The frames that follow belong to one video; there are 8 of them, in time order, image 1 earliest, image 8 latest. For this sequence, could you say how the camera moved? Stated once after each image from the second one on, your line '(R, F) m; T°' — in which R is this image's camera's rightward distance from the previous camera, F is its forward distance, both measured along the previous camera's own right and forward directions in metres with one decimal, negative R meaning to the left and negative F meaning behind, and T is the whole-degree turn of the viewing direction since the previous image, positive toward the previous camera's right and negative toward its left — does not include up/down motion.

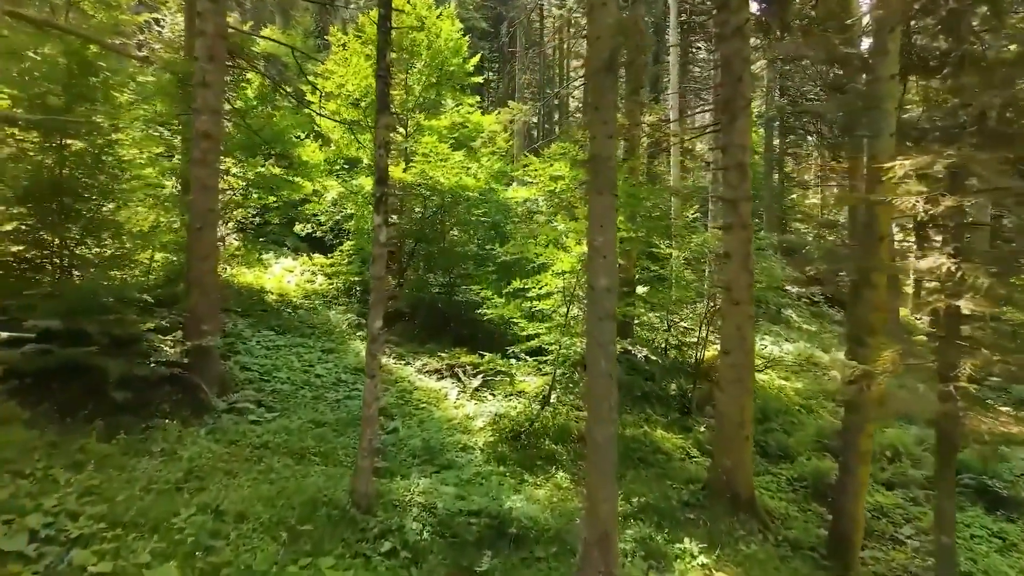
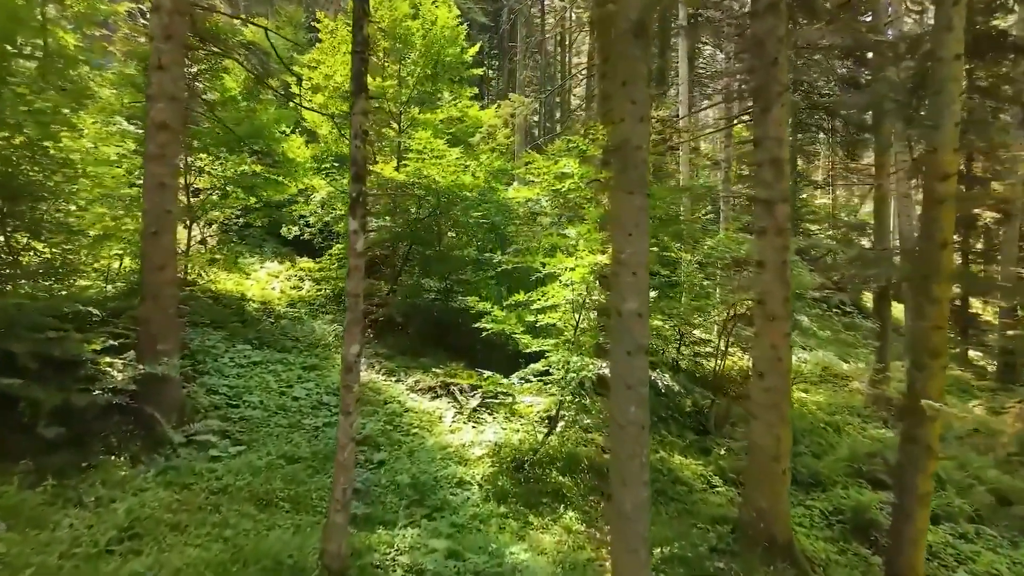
(0.0, +0.9) m; 0°
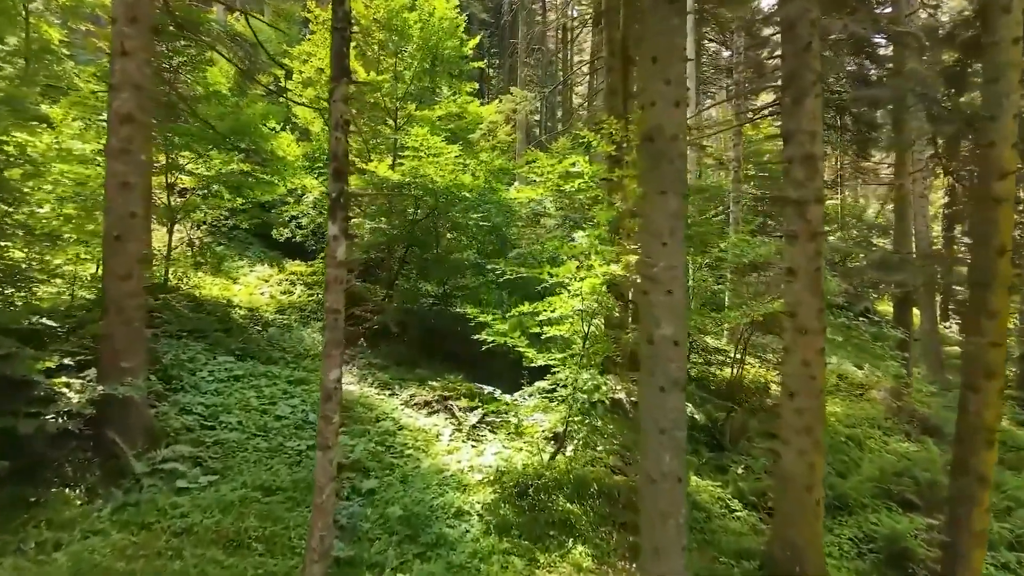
(0.0, +0.6) m; 0°
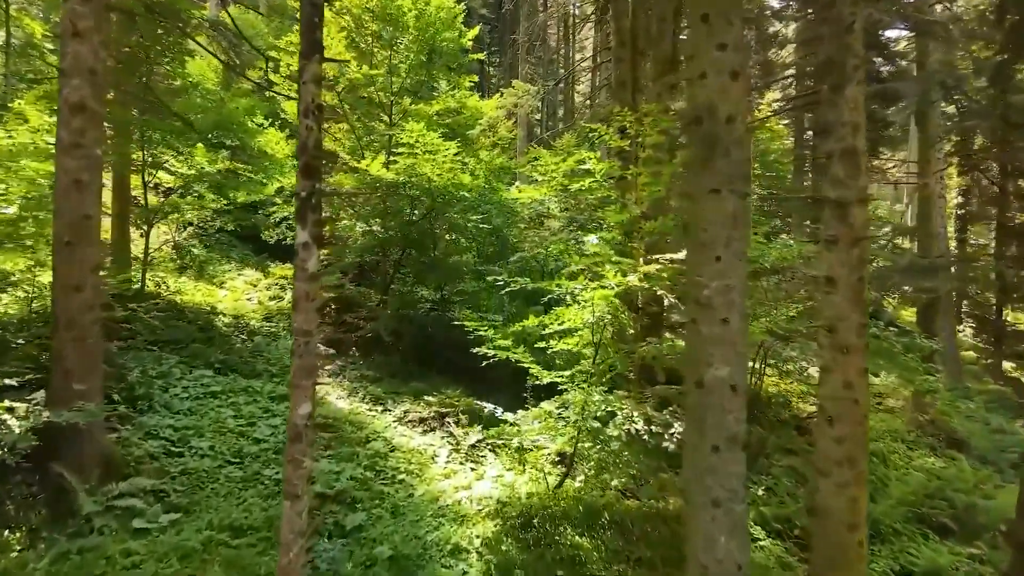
(0.0, +0.6) m; 0°
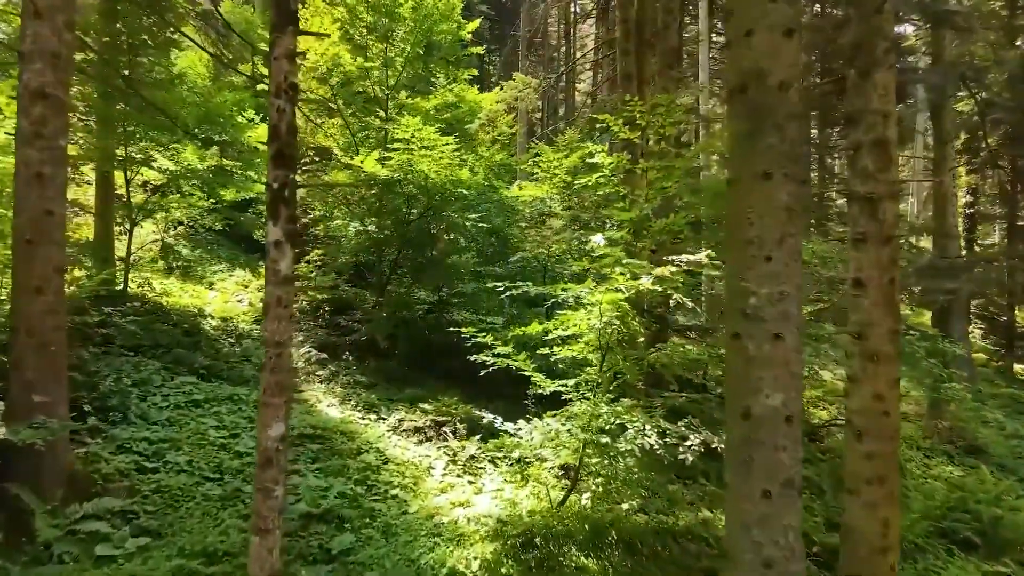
(0.0, +0.4) m; 0°
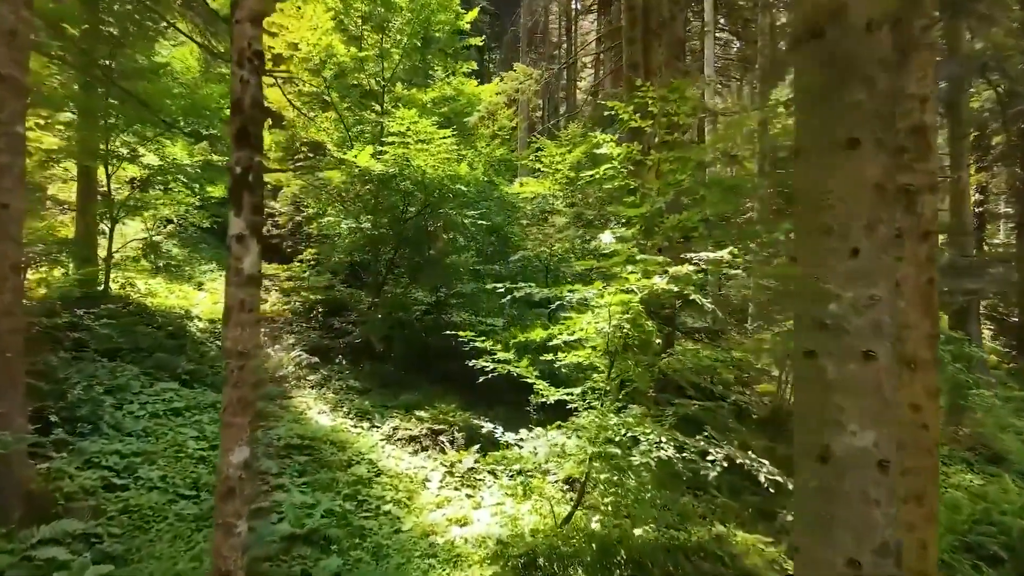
(0.0, +0.4) m; 0°
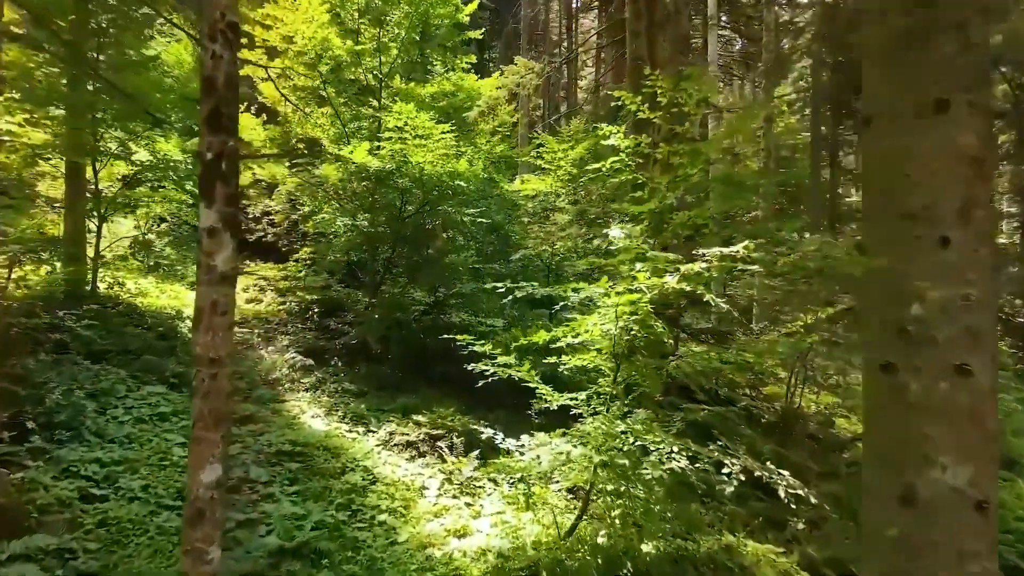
(0.0, +0.2) m; 0°
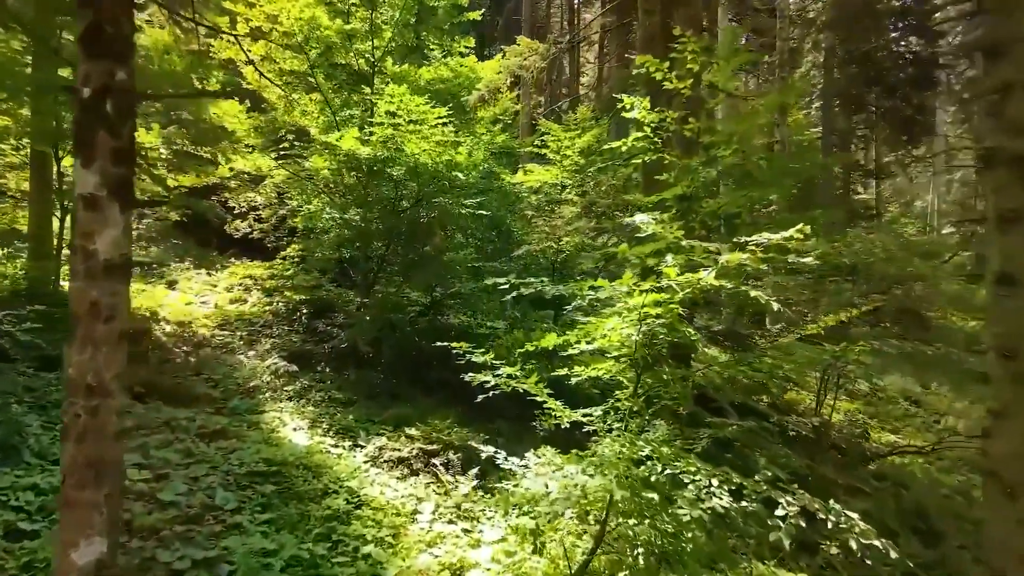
(0.0, +0.7) m; 0°
